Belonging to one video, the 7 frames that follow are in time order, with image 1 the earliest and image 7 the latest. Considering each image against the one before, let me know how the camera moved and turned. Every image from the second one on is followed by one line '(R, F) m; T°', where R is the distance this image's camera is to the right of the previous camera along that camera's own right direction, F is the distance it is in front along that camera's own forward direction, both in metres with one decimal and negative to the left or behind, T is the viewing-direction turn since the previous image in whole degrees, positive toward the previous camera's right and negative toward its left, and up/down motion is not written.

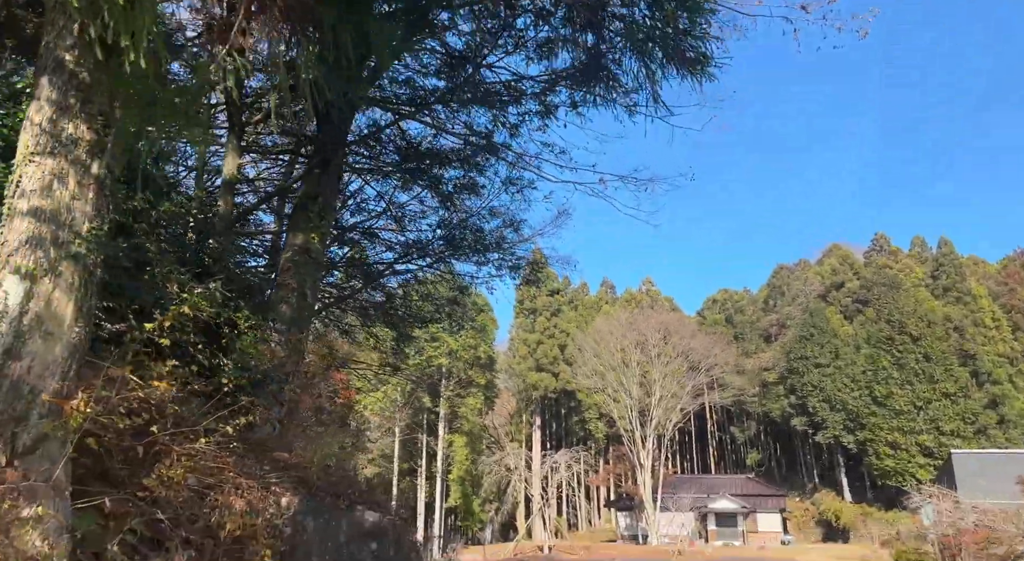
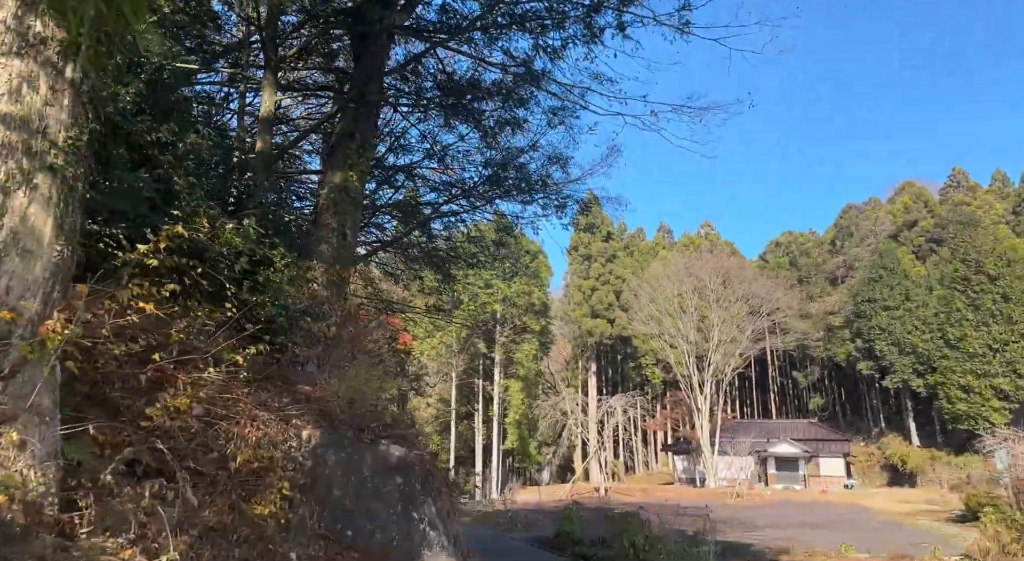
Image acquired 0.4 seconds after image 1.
(+0.1, +0.2) m; -5°
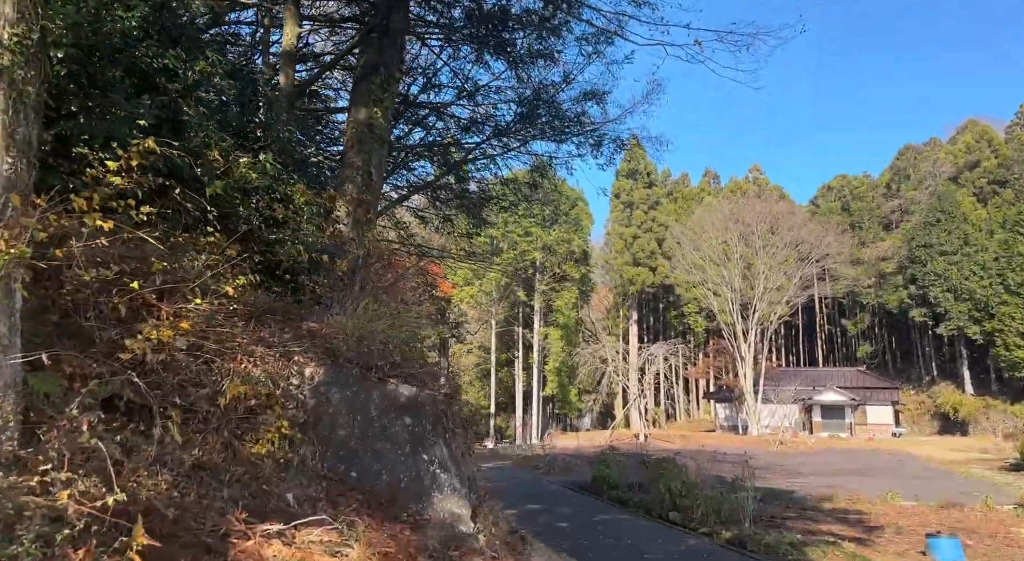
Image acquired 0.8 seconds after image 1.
(+0.1, +0.2) m; -4°
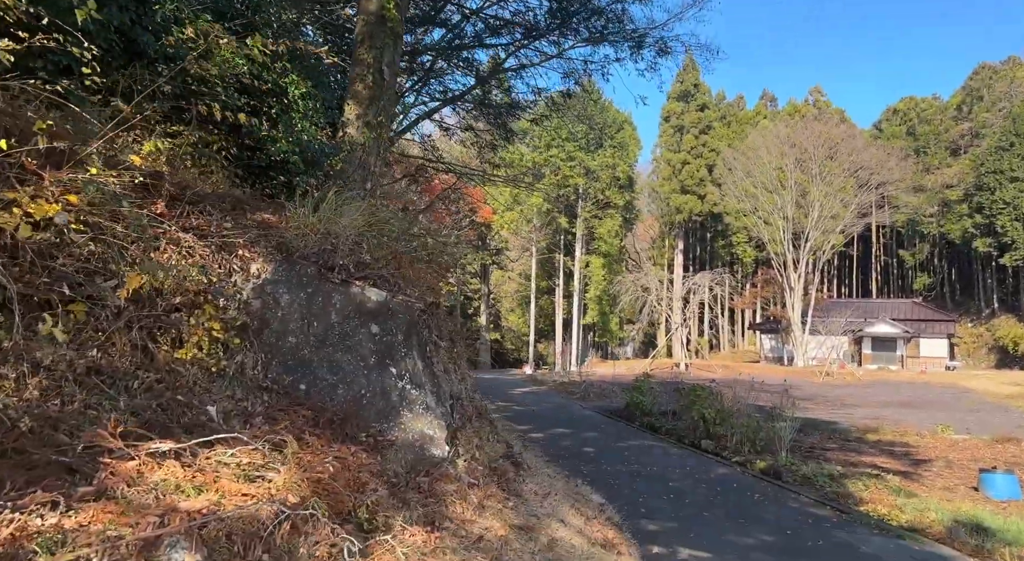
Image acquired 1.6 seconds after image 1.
(+0.2, +0.4) m; -4°
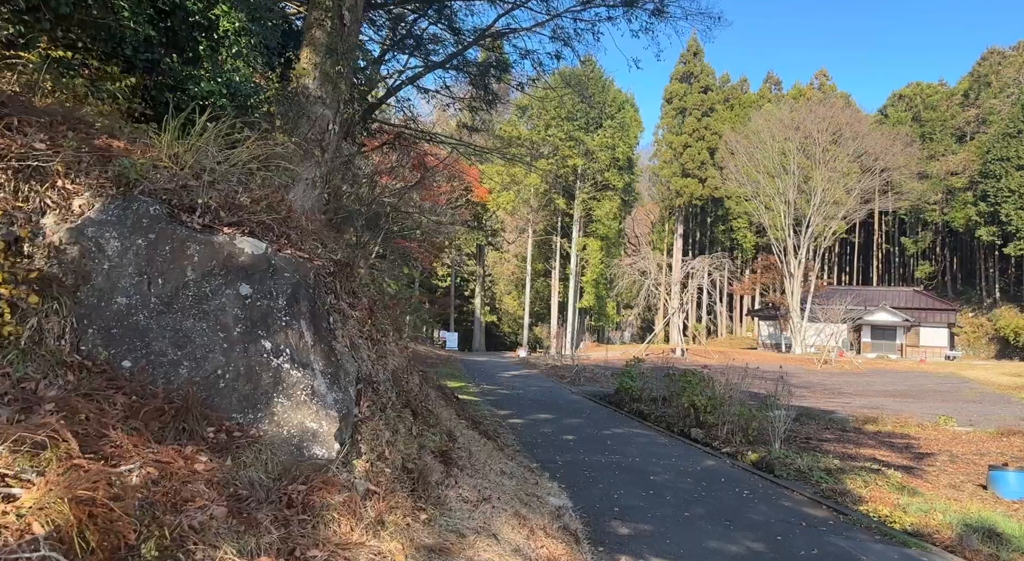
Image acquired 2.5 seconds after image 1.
(+0.2, +0.5) m; 0°
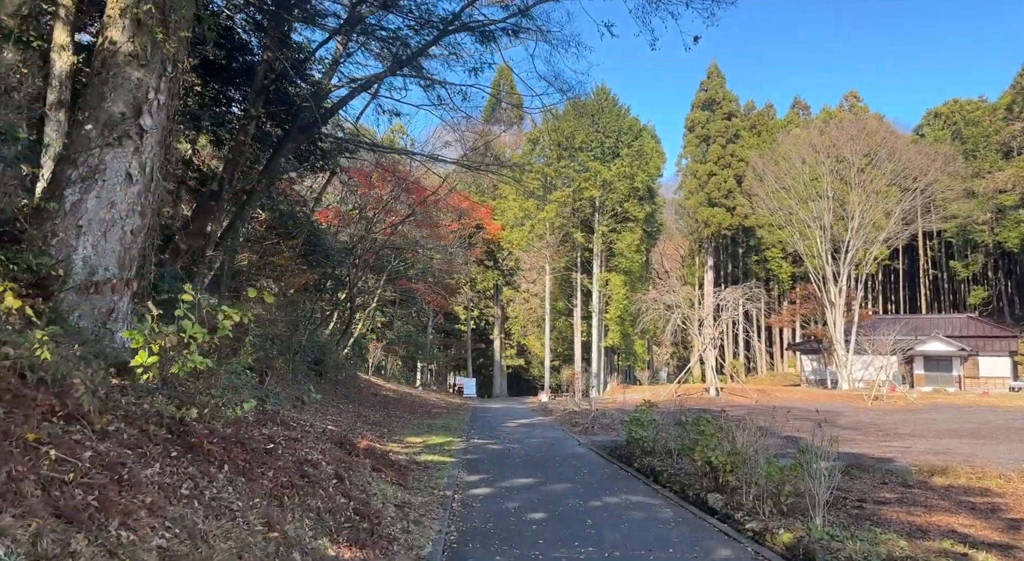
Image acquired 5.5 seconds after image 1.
(+0.6, +1.5) m; -3°
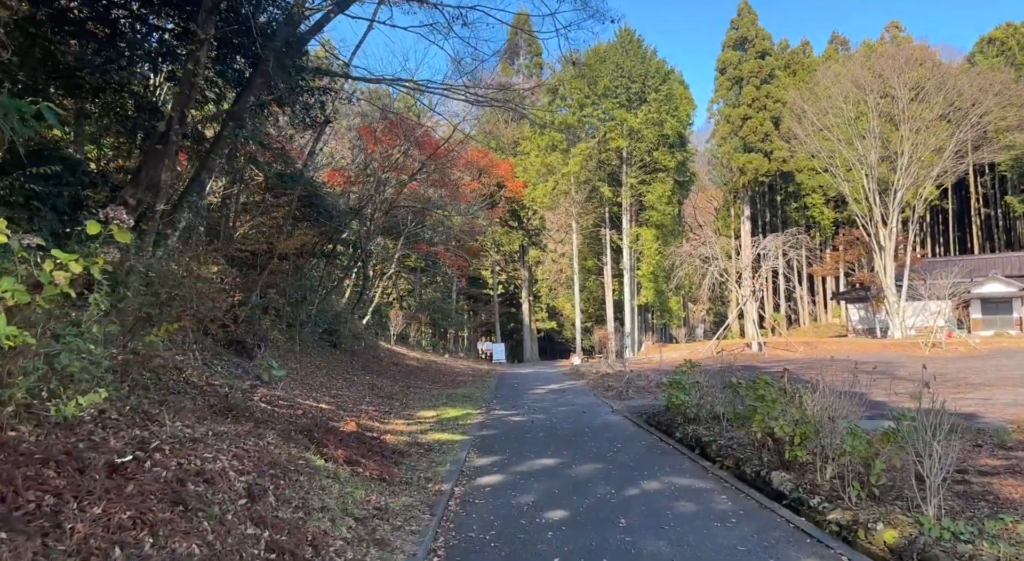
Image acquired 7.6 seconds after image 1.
(+0.2, +1.1) m; -3°
